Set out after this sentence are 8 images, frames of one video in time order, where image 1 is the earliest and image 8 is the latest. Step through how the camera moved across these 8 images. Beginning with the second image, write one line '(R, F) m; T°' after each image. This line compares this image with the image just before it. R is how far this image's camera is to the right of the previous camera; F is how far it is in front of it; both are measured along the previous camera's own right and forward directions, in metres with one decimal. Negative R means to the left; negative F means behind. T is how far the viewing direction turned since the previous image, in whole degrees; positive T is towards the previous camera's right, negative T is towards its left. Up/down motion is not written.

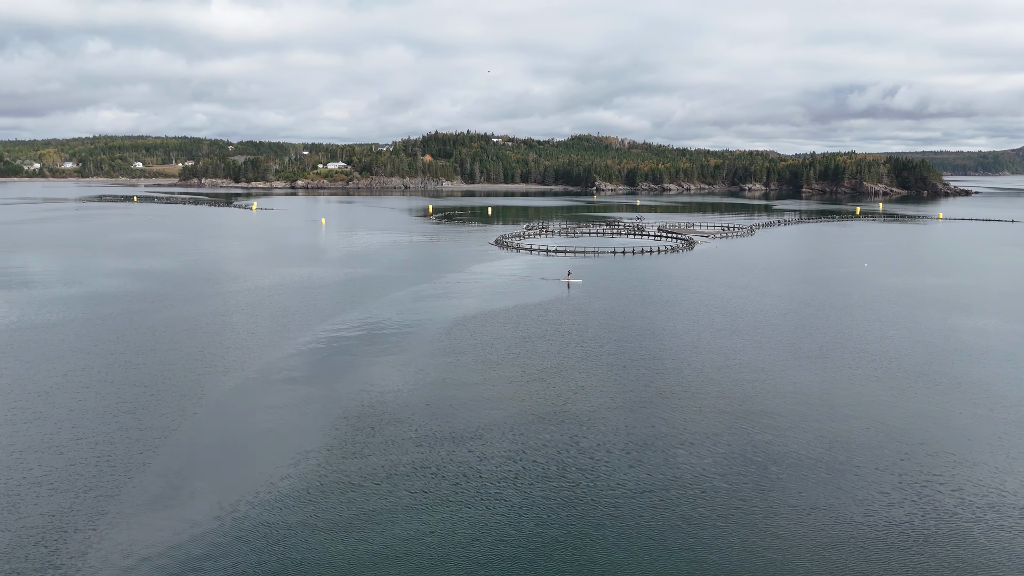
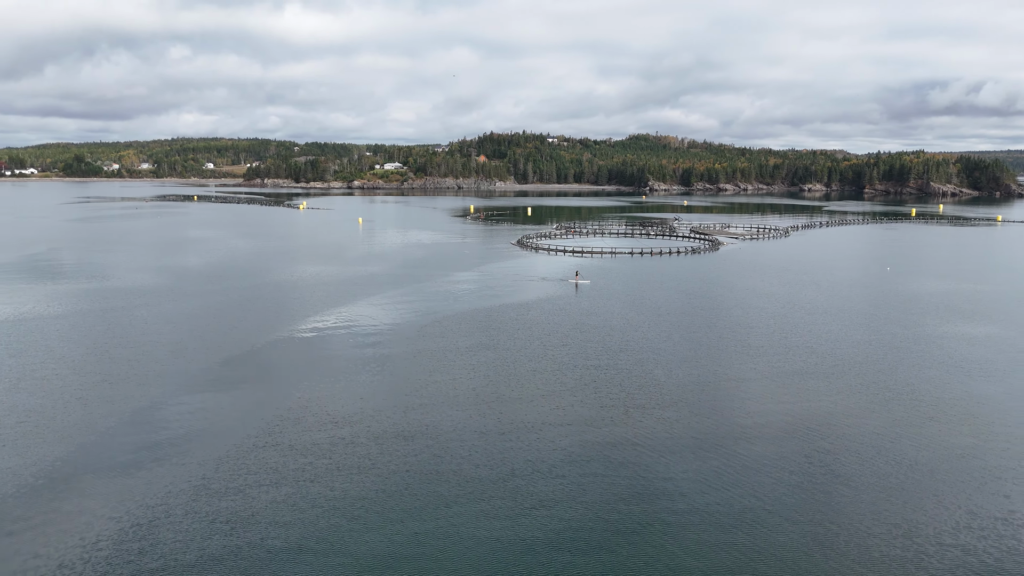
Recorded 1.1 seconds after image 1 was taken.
(+5.5, -0.4) m; -5°
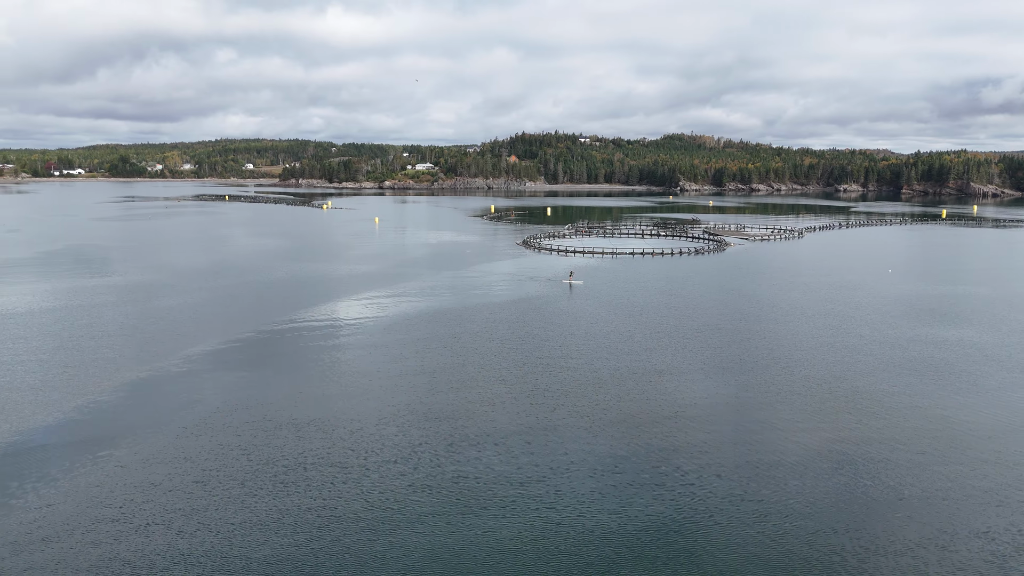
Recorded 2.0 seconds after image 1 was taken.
(+4.5, -0.4) m; -3°
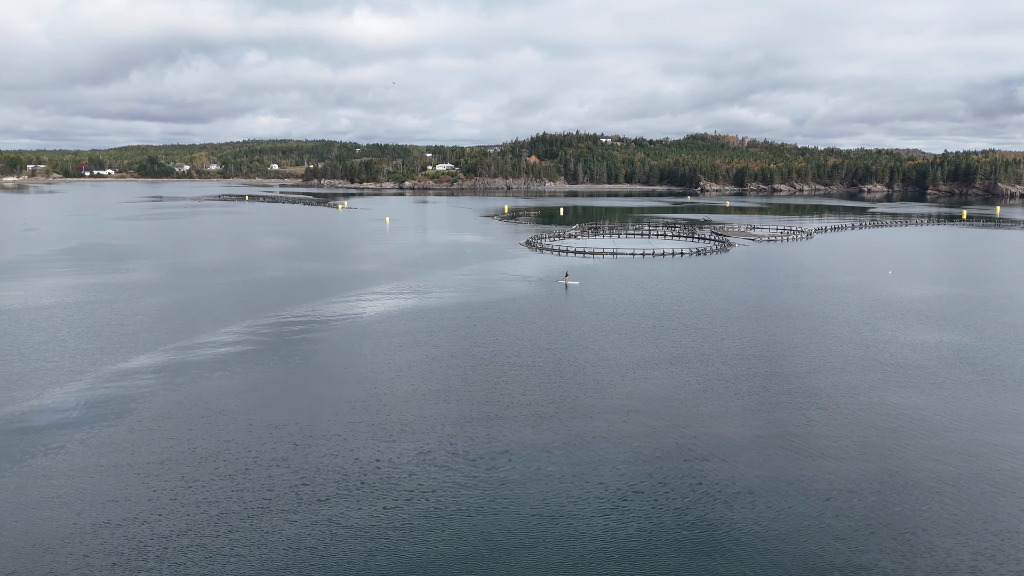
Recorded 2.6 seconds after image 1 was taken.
(+3.0, -0.3) m; -2°
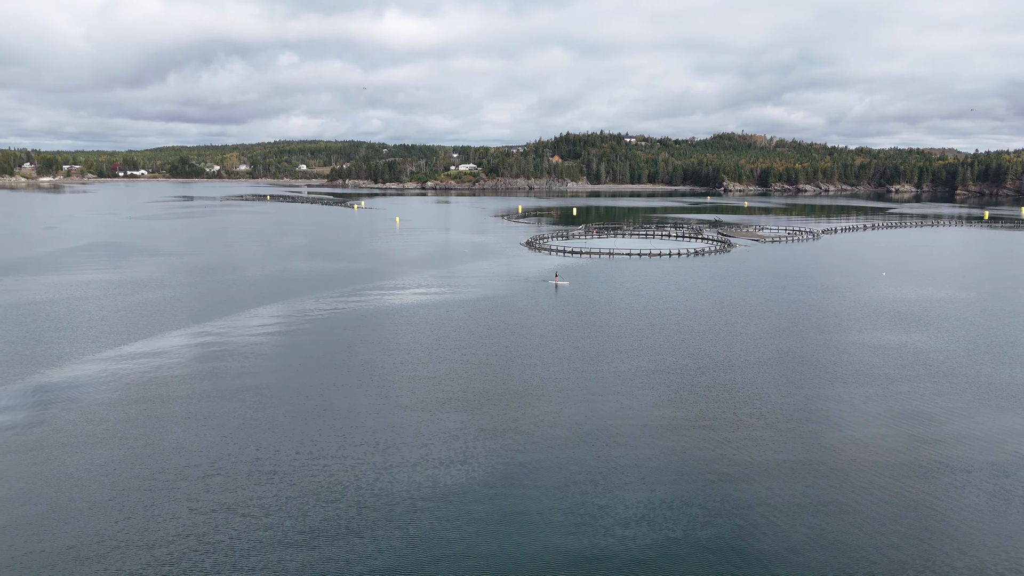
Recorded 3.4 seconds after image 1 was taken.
(+3.9, -0.4) m; -2°
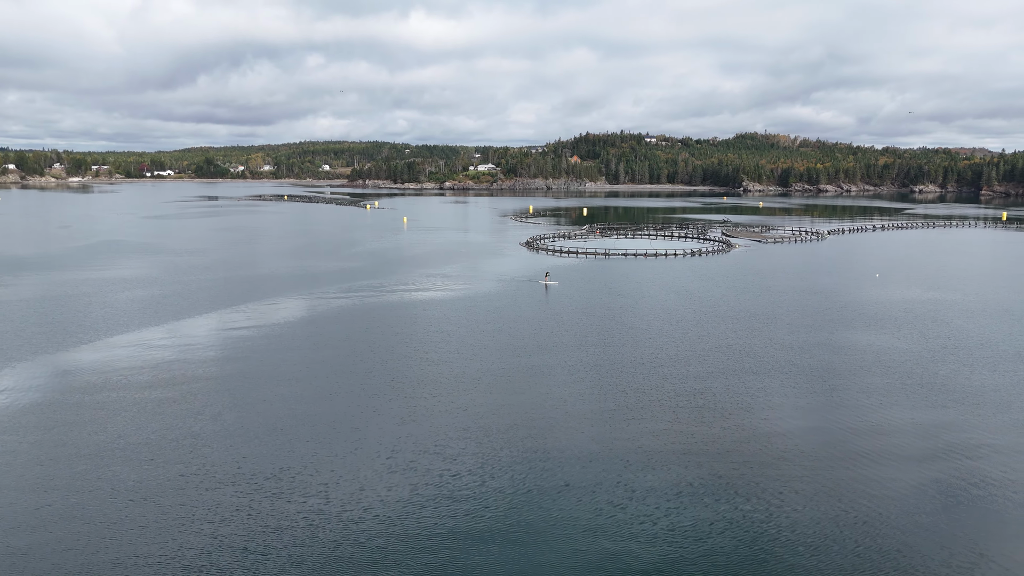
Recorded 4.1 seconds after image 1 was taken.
(+3.4, -0.4) m; -2°
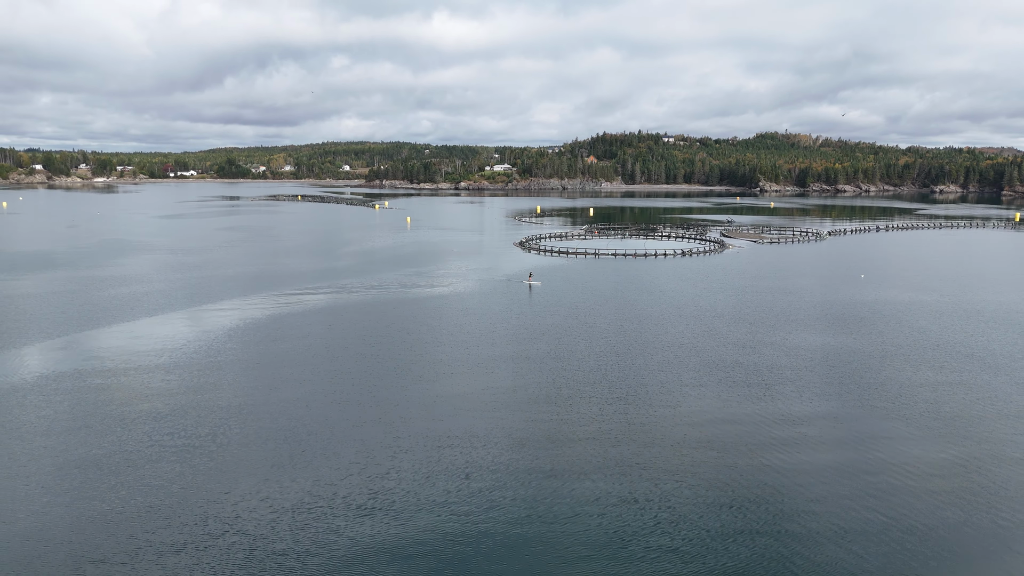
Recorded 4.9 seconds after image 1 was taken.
(+3.9, -0.5) m; -2°
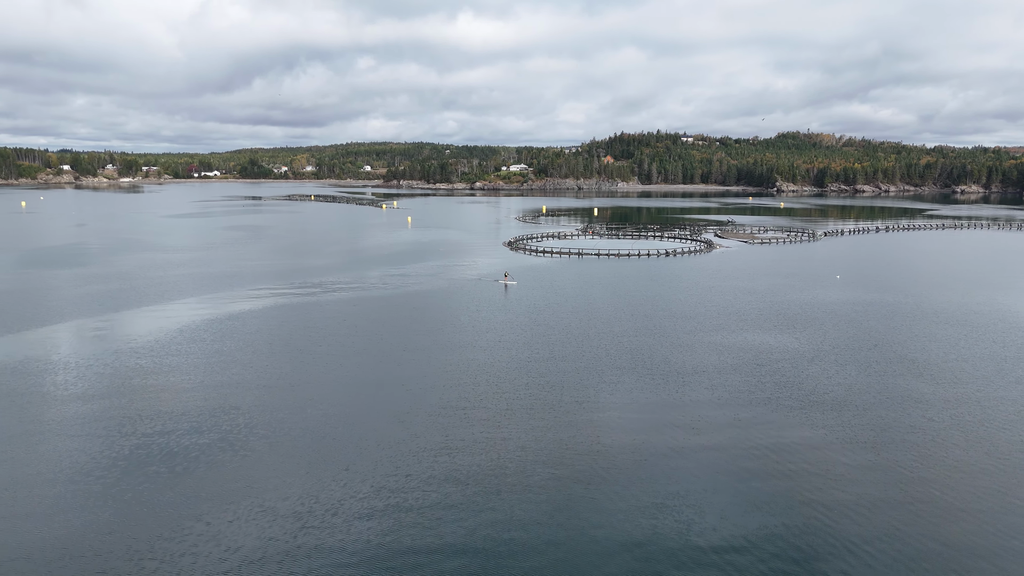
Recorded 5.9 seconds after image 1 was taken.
(+4.9, -0.6) m; -2°
